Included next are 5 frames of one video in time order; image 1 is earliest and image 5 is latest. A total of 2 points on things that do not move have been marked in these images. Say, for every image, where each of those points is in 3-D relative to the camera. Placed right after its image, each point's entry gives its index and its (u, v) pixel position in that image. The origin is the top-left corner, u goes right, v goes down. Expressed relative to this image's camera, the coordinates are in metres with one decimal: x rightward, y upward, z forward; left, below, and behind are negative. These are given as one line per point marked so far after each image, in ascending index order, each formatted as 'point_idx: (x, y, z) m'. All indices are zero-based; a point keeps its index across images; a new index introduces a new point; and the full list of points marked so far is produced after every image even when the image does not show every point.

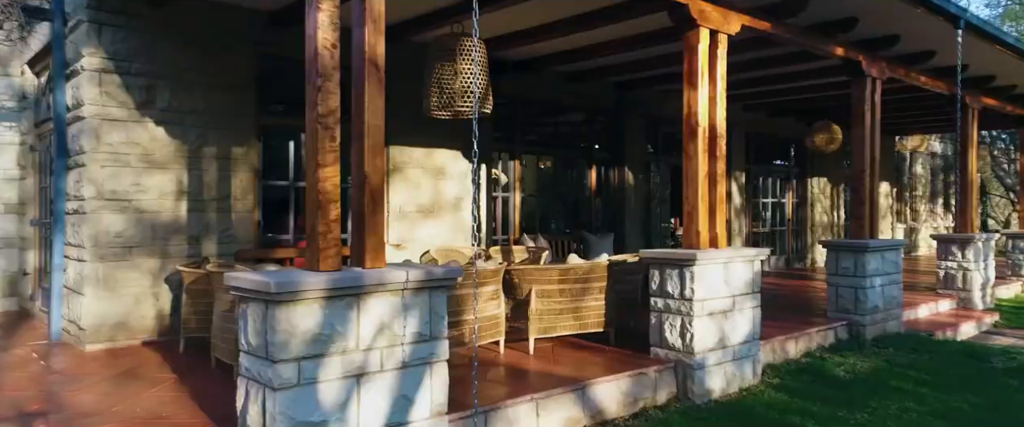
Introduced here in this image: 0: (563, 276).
0: (+0.3, -0.4, +5.0) m
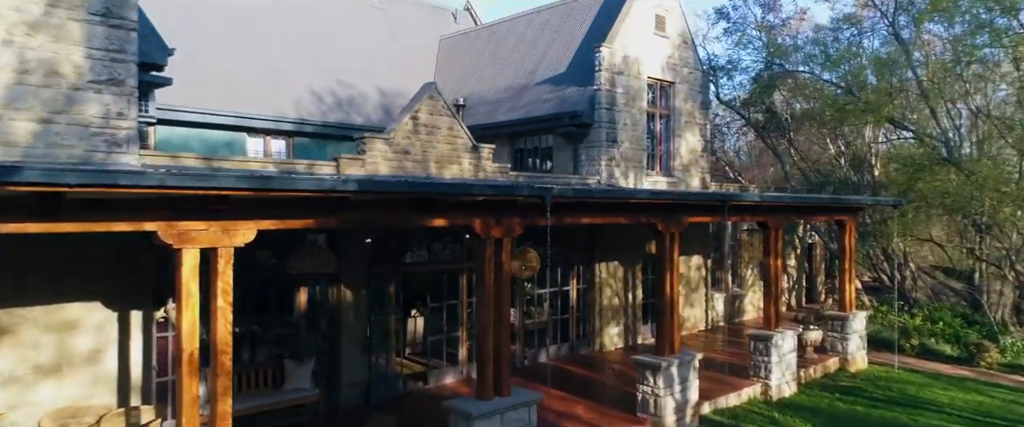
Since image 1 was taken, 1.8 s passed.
0: (-2.8, -1.7, +4.8) m
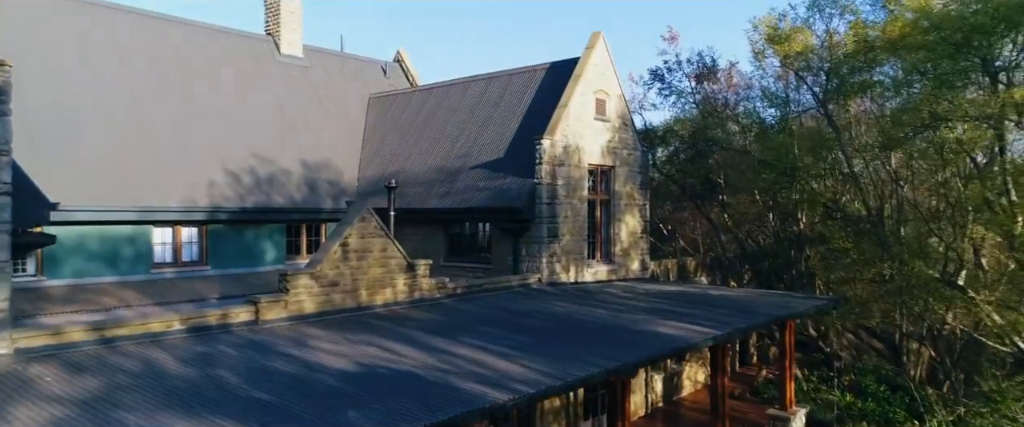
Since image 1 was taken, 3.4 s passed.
0: (-3.0, -3.3, +3.6) m
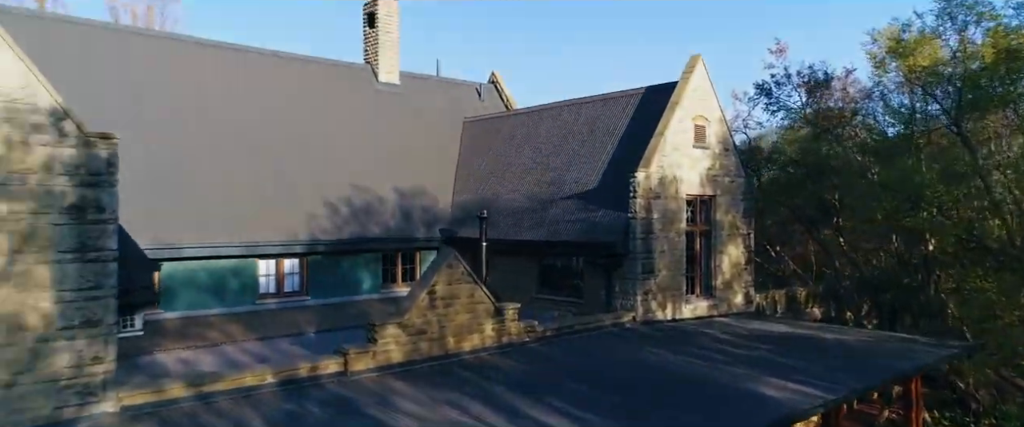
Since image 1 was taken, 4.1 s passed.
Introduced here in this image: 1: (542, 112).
0: (-2.7, -3.8, +3.9) m
1: (+0.7, +2.2, +17.5) m
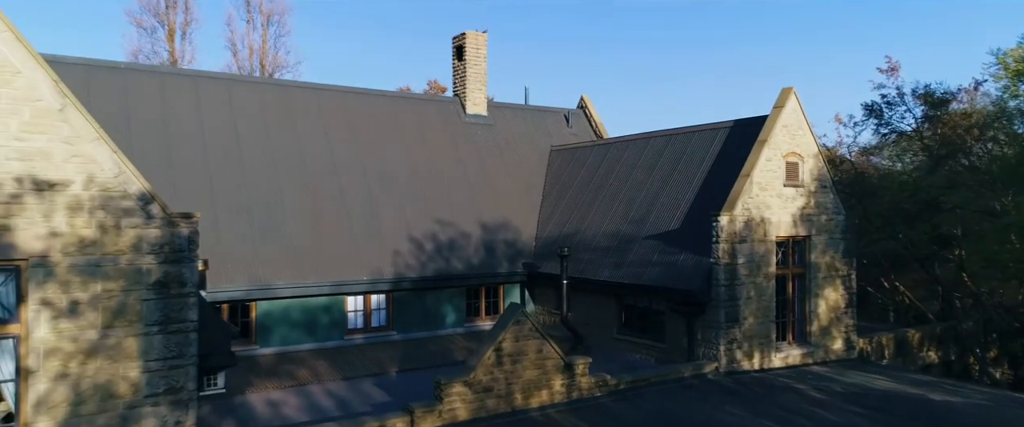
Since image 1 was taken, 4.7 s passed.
0: (-2.6, -4.5, +4.4) m
1: (+2.5, +1.5, +17.4) m
